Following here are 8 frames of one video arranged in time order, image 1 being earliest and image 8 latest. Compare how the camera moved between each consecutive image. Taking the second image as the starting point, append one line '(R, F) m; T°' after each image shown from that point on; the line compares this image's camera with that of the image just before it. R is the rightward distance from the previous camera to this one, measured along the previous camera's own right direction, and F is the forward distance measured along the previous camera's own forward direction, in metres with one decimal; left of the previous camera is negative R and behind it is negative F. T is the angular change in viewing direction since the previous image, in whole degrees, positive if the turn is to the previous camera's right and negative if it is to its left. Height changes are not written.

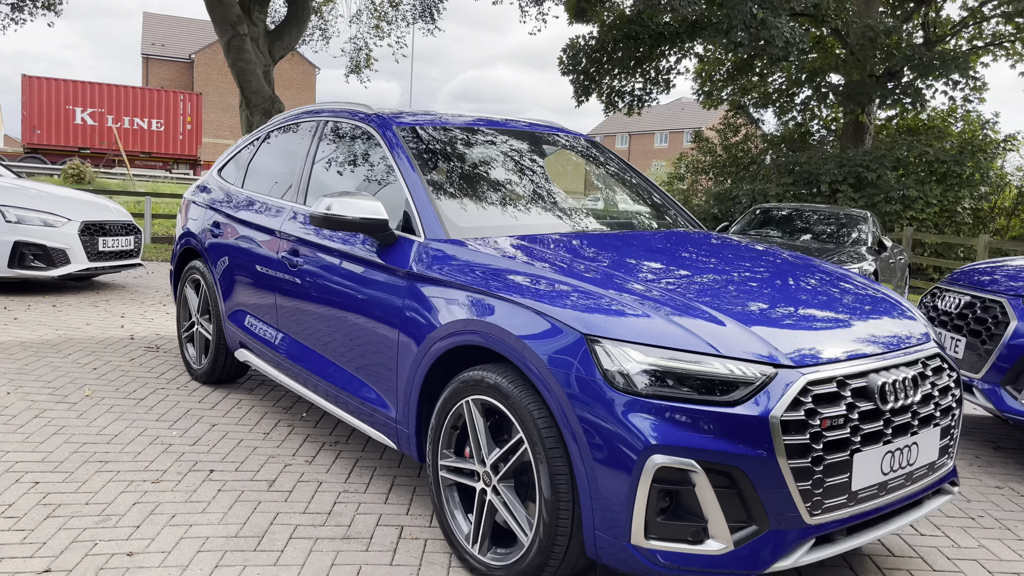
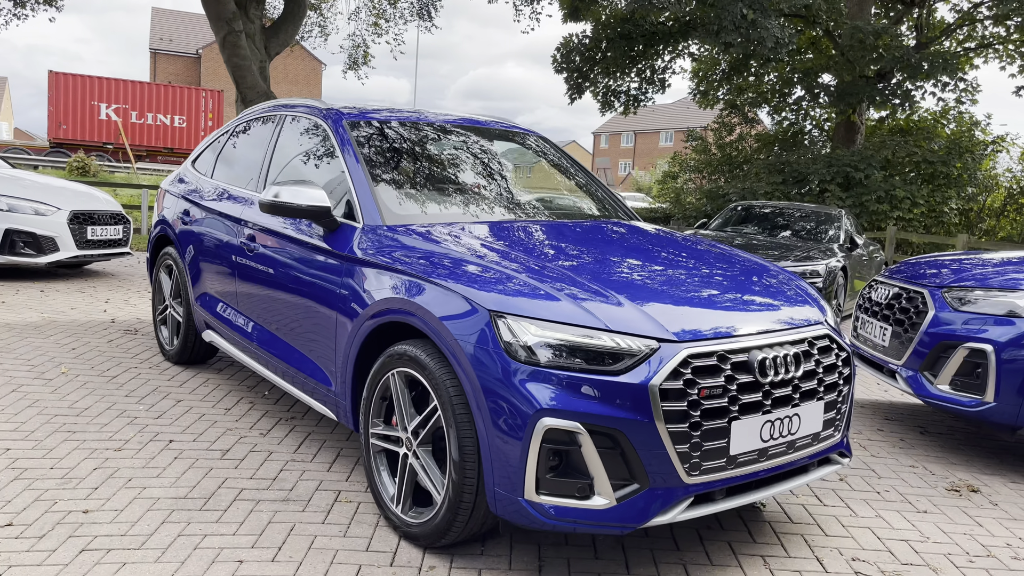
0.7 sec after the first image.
(+0.3, -0.2) m; 0°
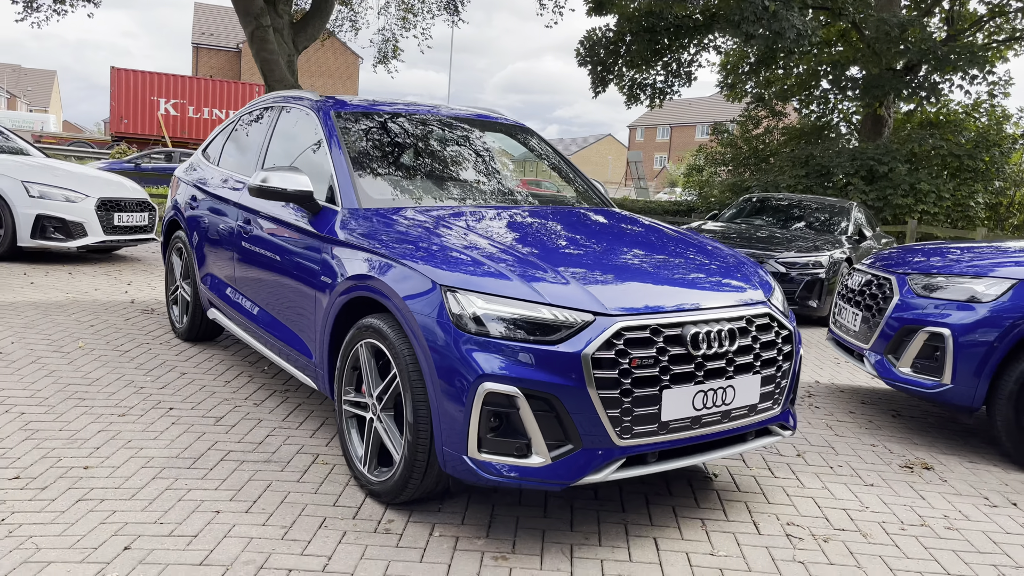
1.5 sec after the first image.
(+0.3, -0.2) m; -3°
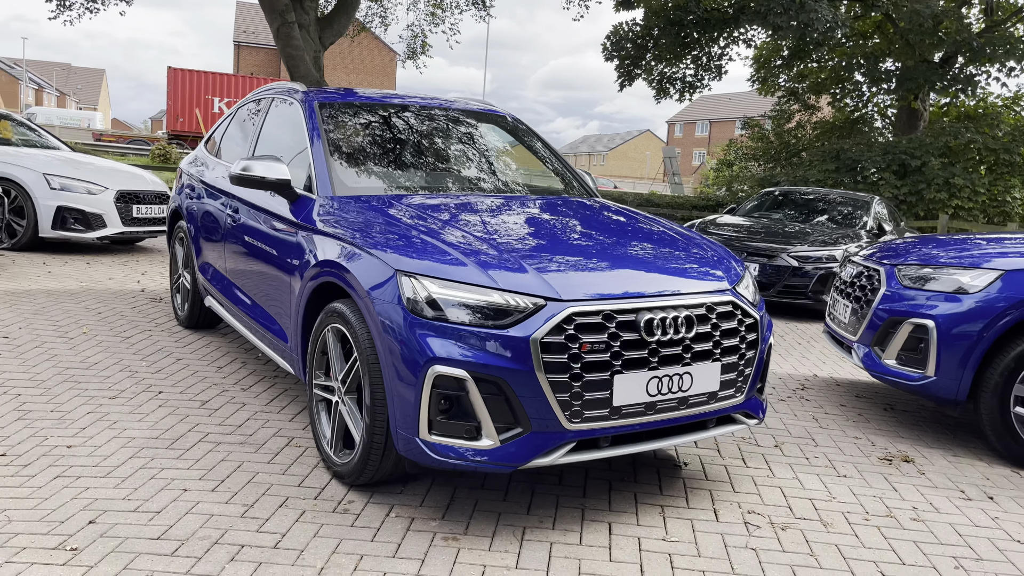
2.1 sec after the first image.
(+0.3, 0.0) m; -3°
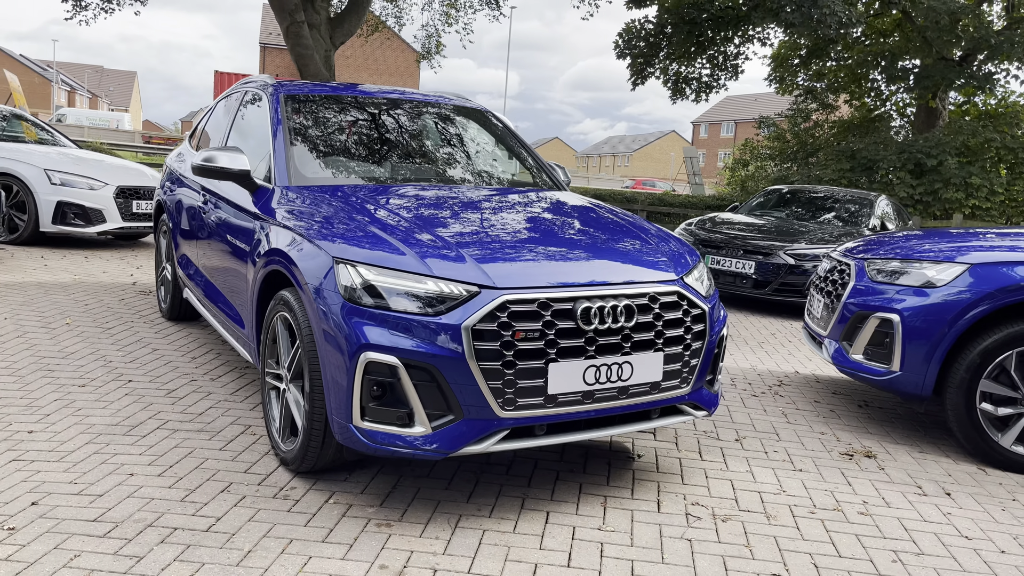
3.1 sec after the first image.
(+0.3, 0.0) m; -2°
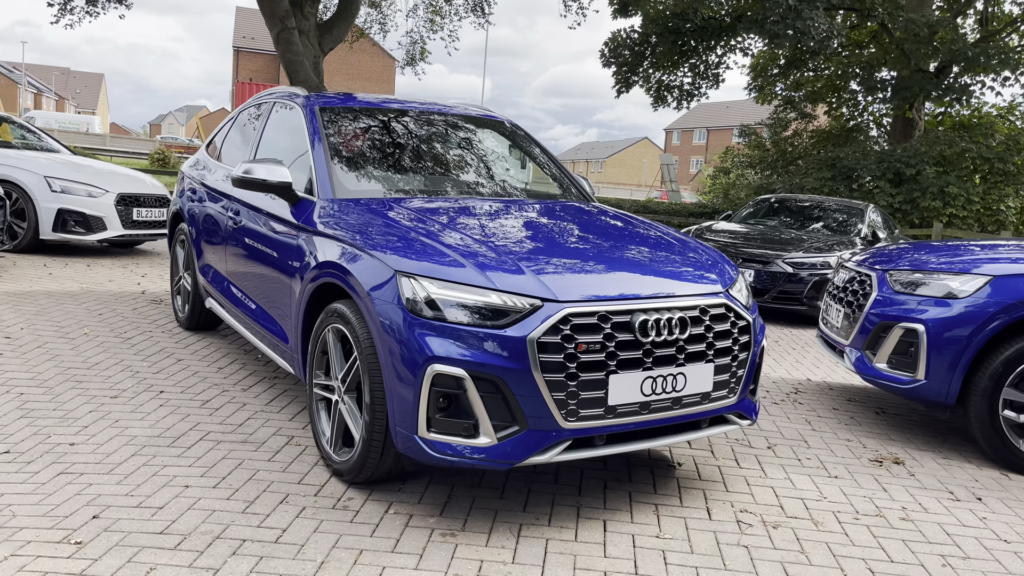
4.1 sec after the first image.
(-0.3, -0.1) m; +2°
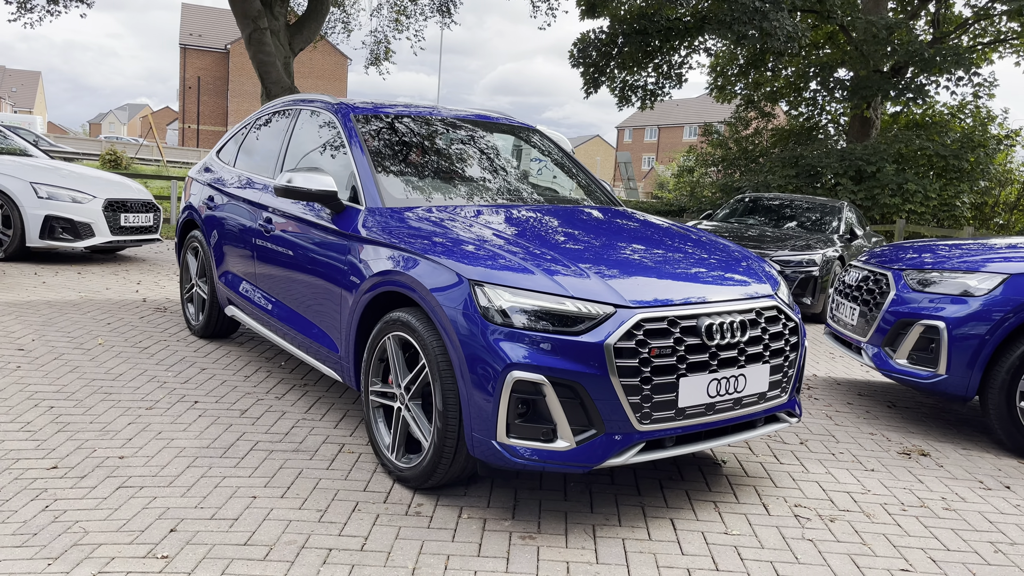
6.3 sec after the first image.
(-0.4, -0.1) m; +3°
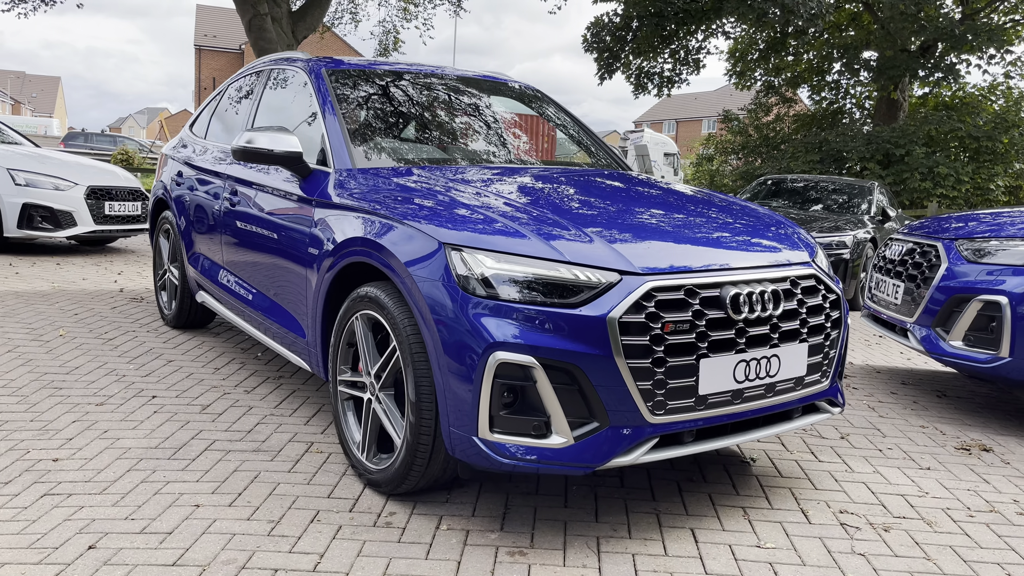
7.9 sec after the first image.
(+0.1, +0.5) m; -1°
